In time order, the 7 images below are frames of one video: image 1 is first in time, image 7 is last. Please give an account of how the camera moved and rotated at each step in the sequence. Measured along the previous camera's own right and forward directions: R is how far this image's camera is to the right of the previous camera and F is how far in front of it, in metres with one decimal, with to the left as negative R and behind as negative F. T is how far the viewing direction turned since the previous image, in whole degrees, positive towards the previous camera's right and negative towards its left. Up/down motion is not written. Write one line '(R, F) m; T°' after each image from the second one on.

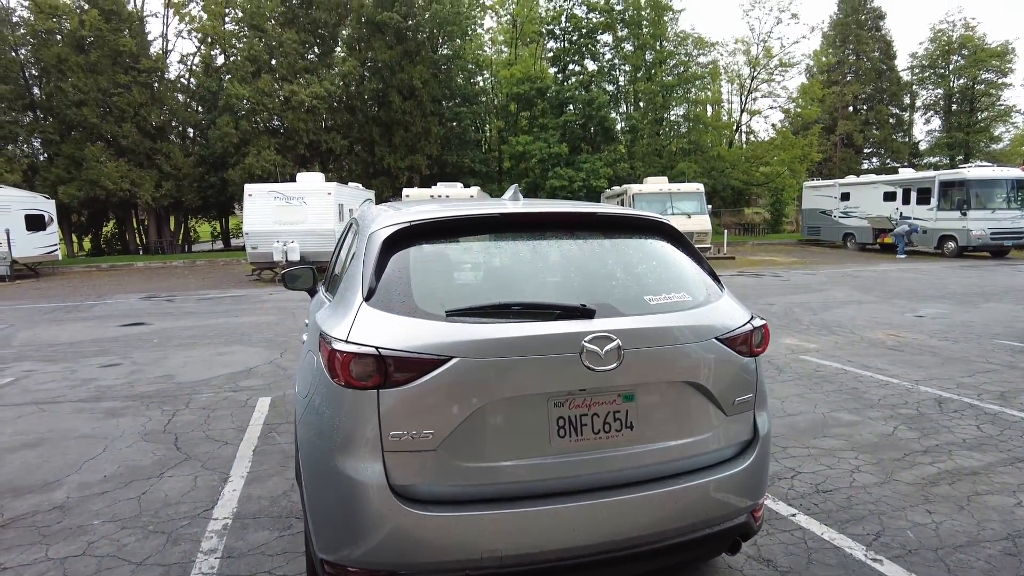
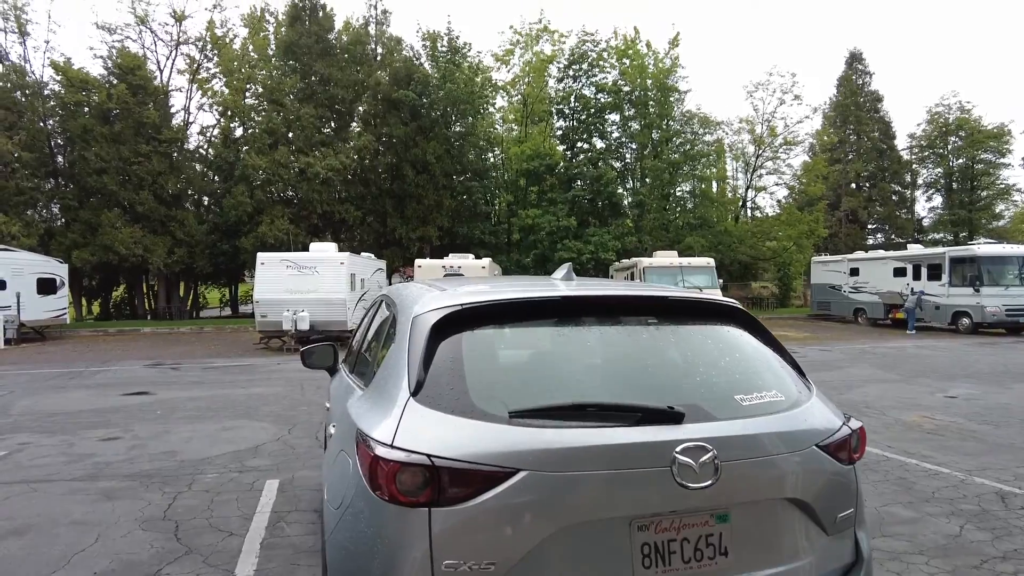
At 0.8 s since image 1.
(-0.2, +0.3) m; 0°
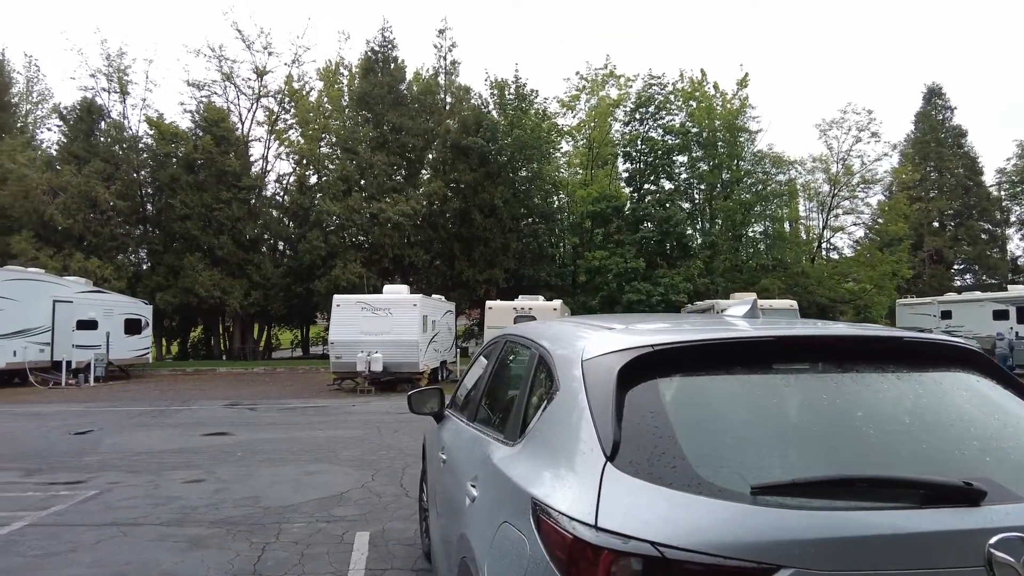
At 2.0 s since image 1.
(-0.4, +0.4) m; -5°
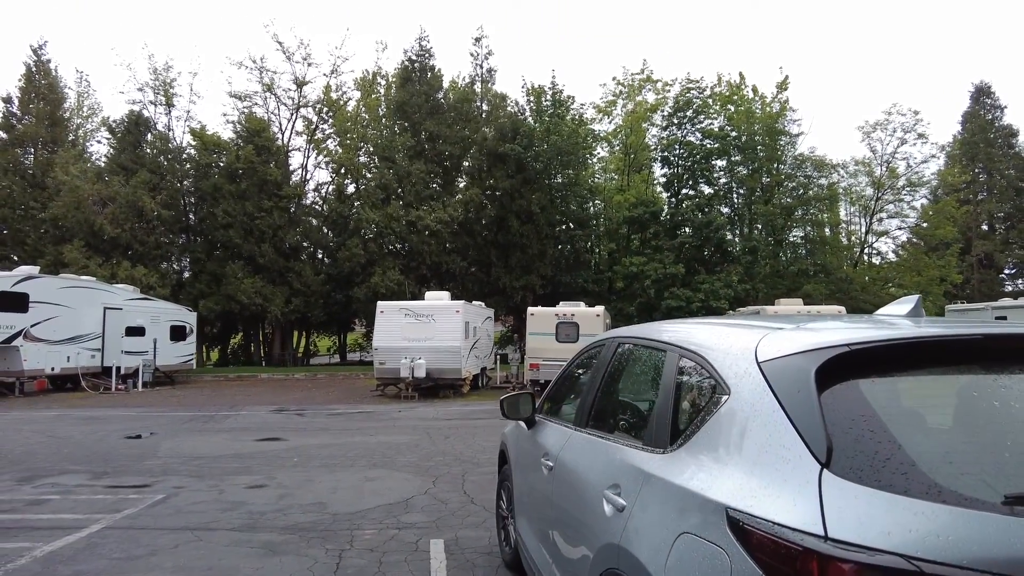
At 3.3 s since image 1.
(-0.4, +0.1) m; -3°
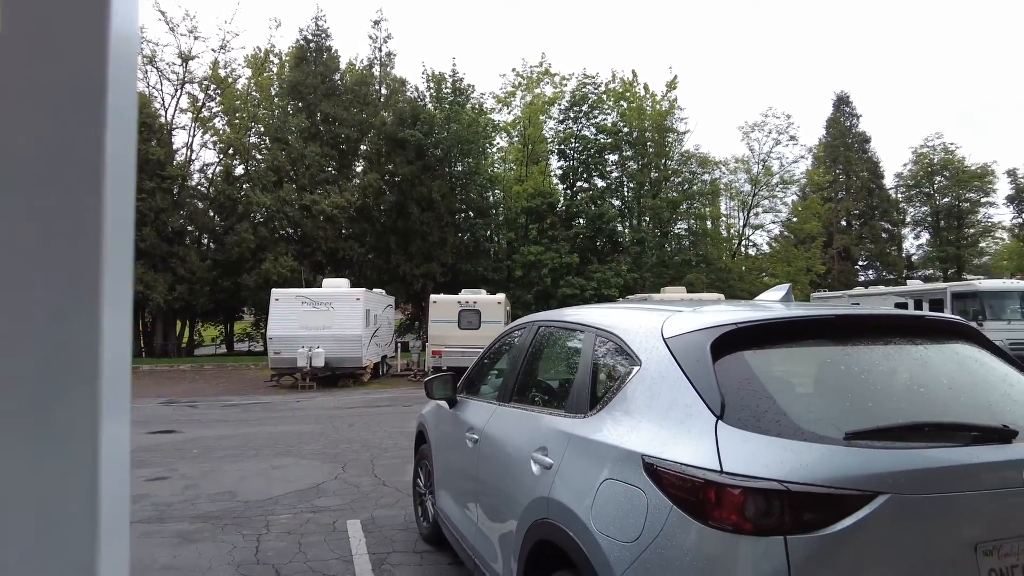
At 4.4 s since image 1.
(-0.2, -0.3) m; +9°
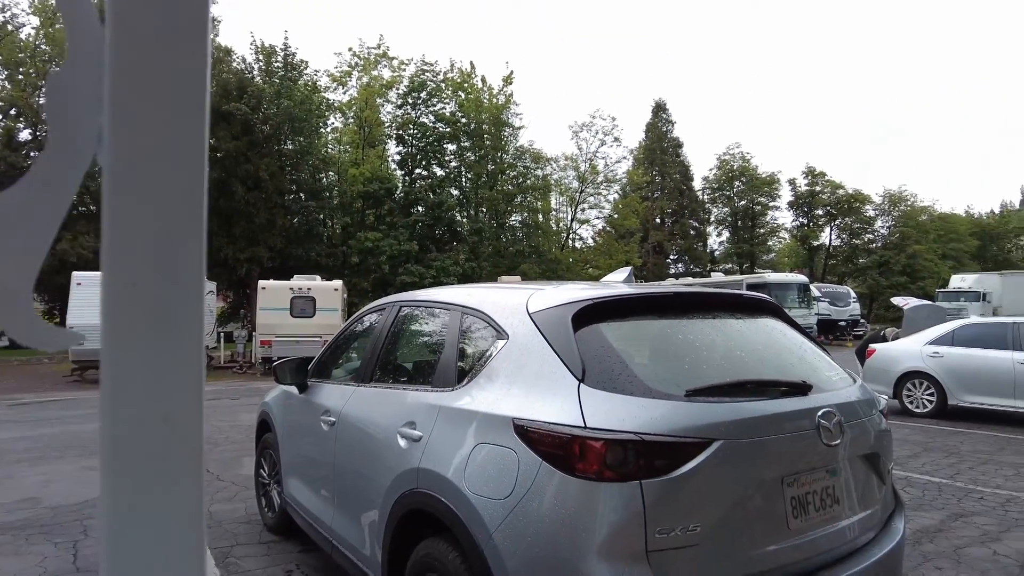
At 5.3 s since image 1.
(-0.2, -0.1) m; +14°
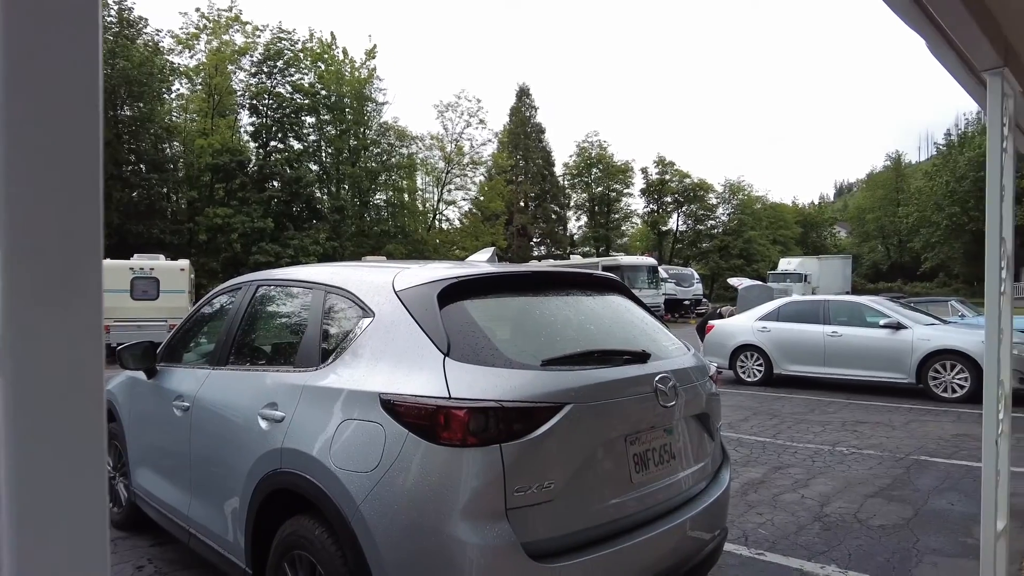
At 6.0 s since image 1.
(0.0, -0.1) m; +12°
